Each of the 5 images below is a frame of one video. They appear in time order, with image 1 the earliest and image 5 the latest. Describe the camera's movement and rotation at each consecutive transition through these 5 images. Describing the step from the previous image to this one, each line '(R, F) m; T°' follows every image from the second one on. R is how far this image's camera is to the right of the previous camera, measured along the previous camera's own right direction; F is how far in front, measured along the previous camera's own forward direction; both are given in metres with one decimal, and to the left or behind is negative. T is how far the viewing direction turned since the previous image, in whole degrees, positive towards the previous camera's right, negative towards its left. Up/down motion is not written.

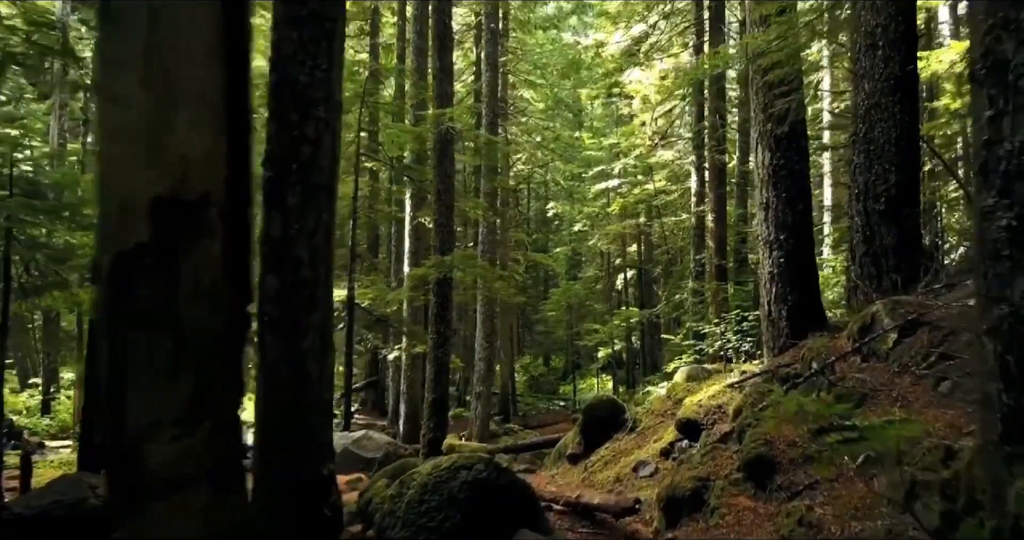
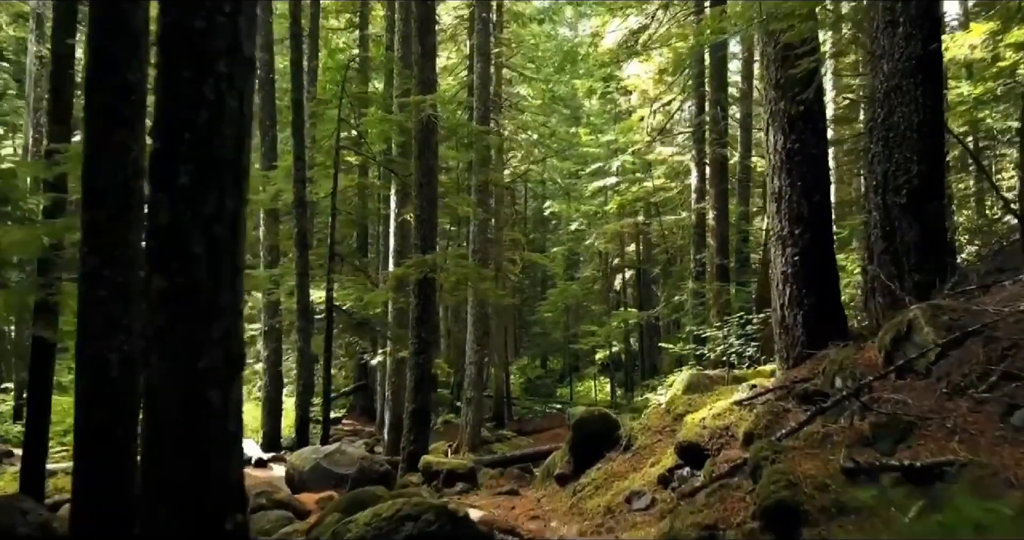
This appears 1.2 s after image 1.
(+0.1, +0.6) m; 0°
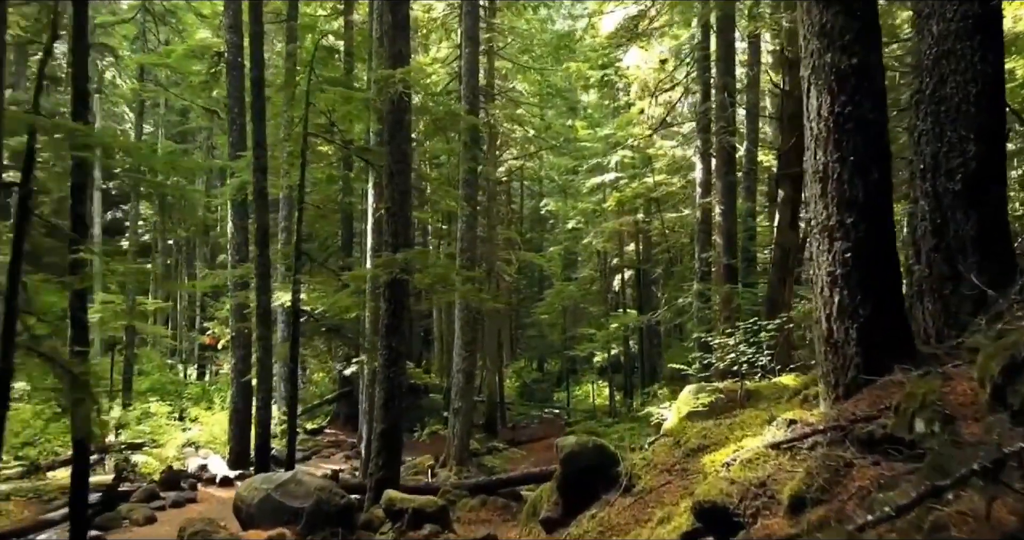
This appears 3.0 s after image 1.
(+0.1, +1.0) m; 0°
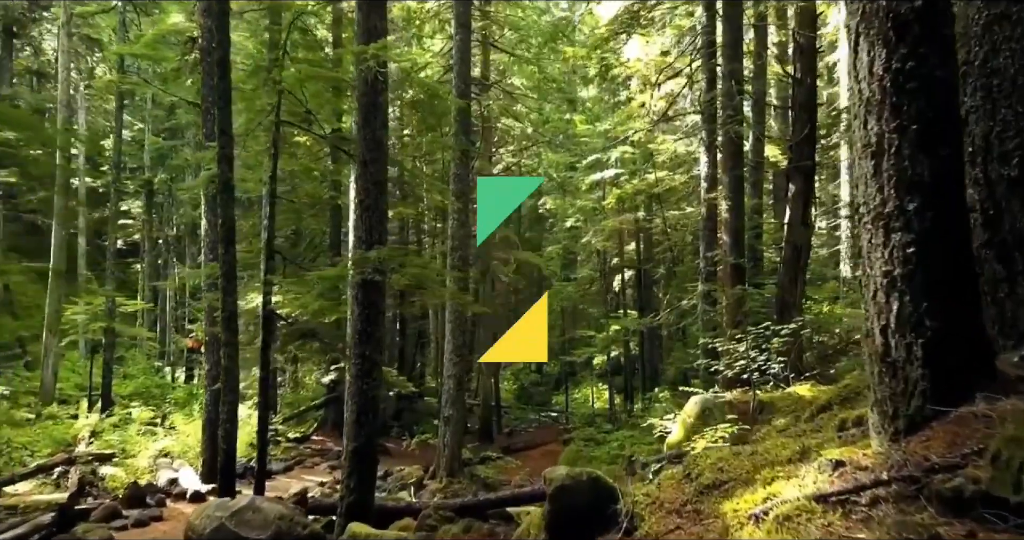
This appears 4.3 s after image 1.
(+0.1, +0.7) m; 0°
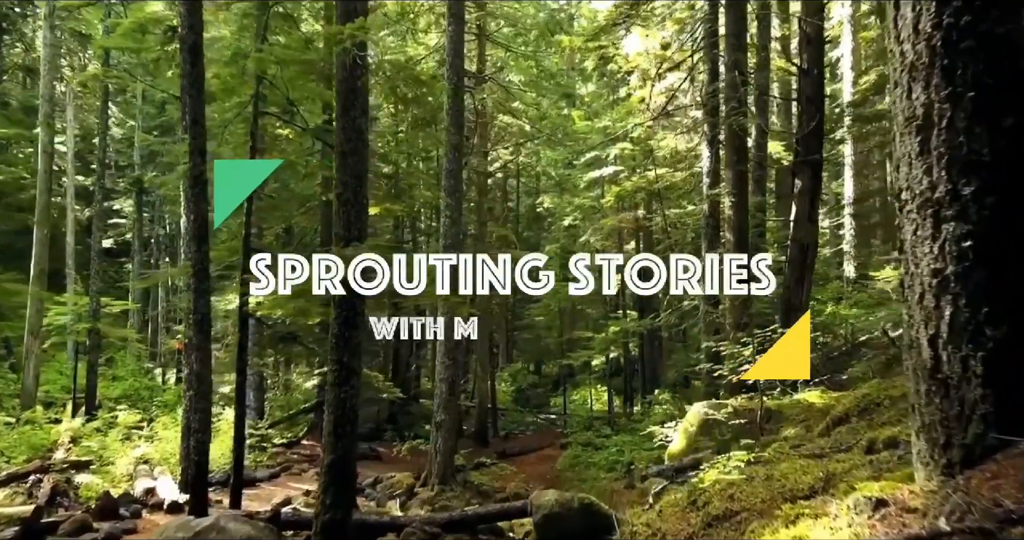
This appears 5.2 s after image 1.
(+0.1, +0.5) m; 0°
